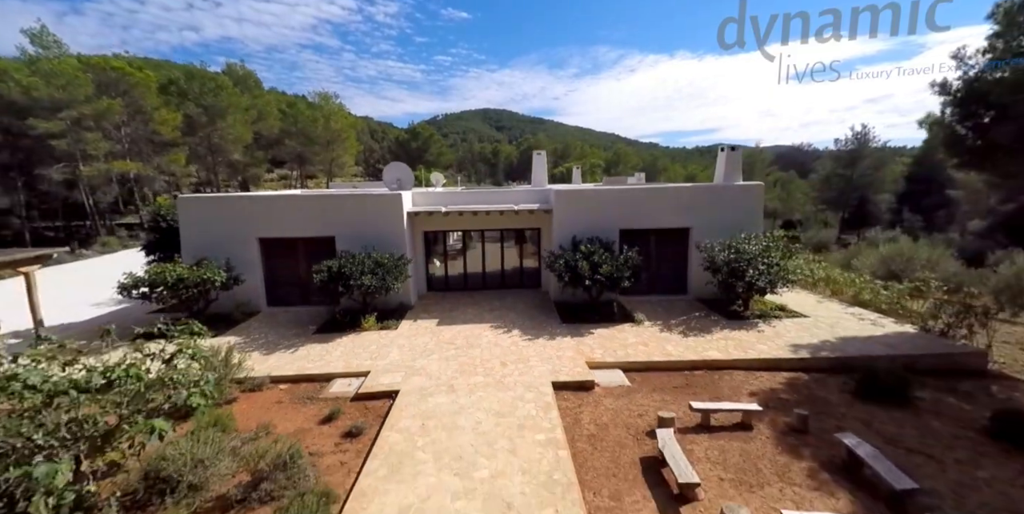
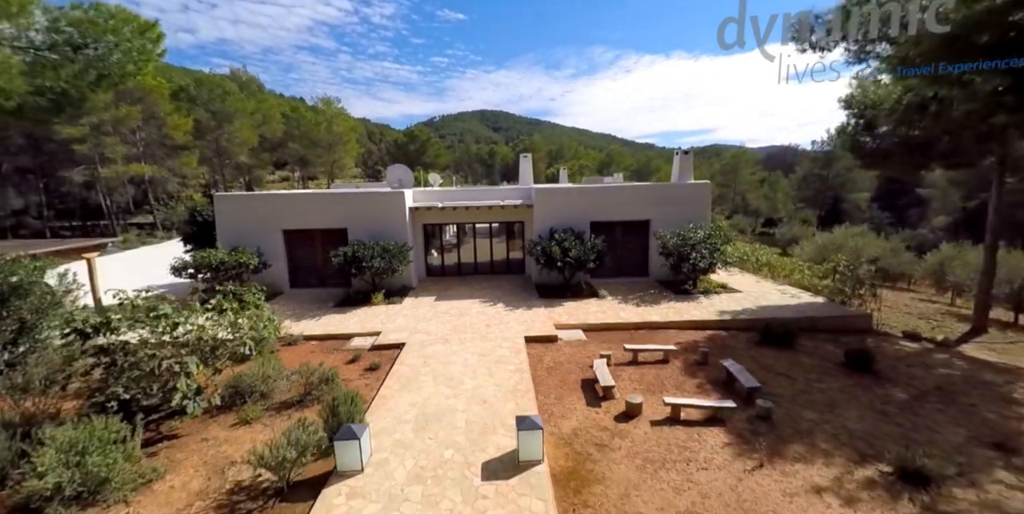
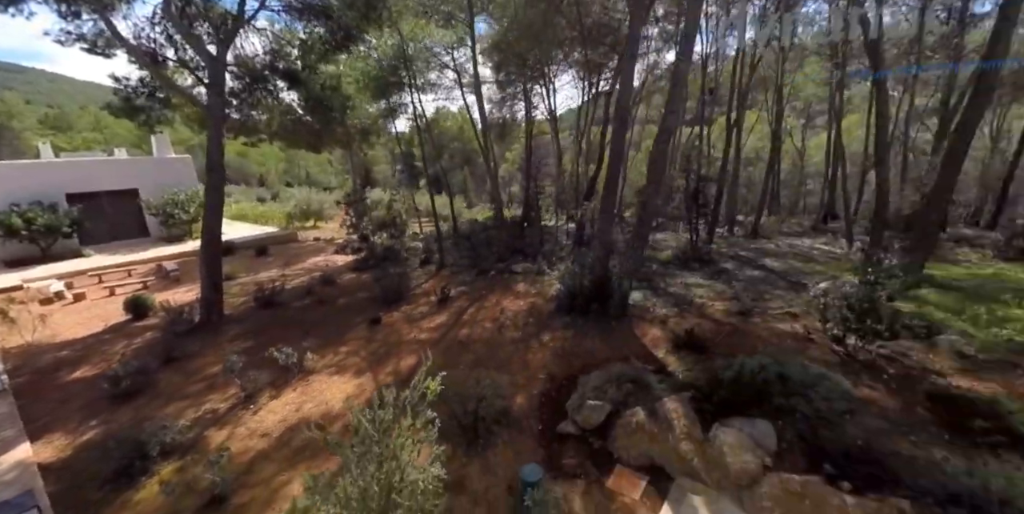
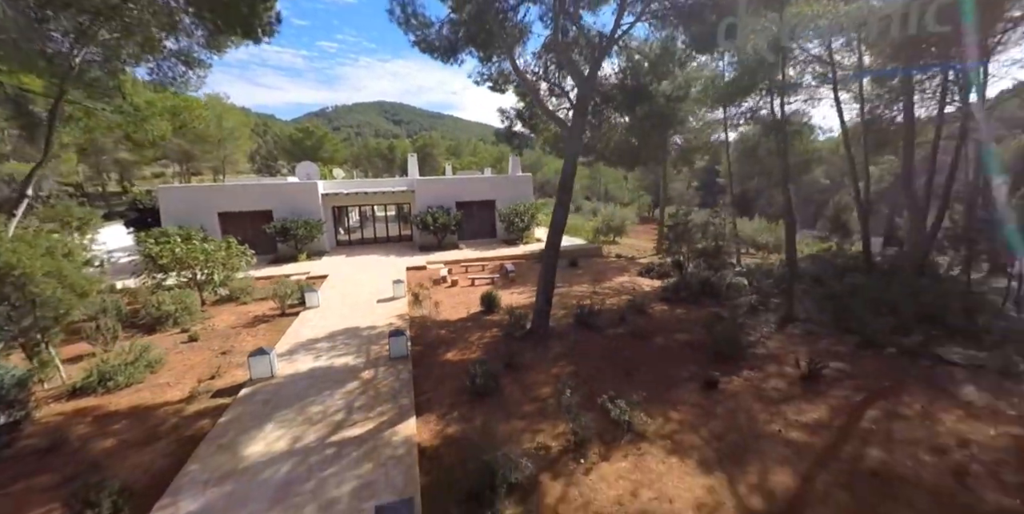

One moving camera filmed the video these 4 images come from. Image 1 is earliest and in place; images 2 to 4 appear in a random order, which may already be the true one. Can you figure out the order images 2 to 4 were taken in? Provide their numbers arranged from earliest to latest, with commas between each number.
2, 4, 3
